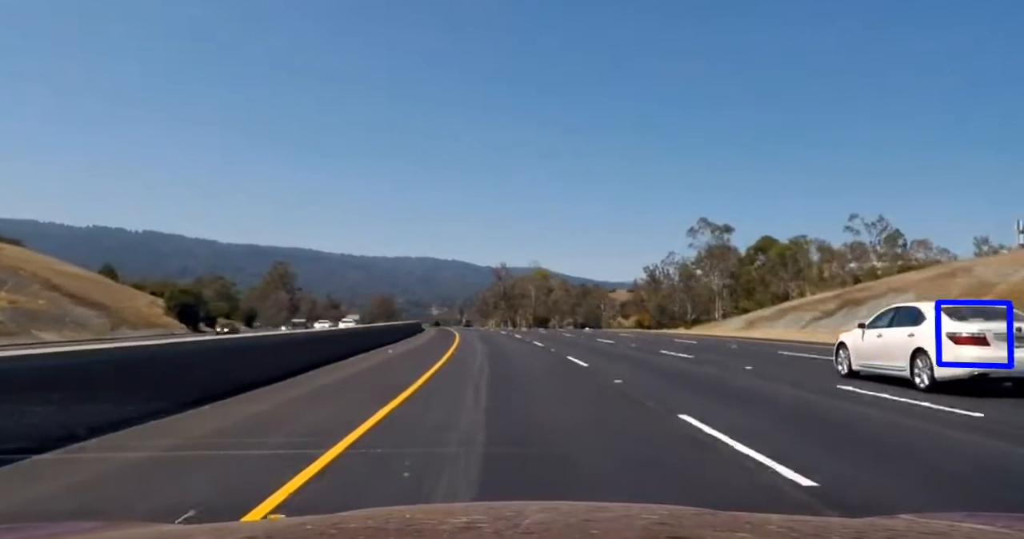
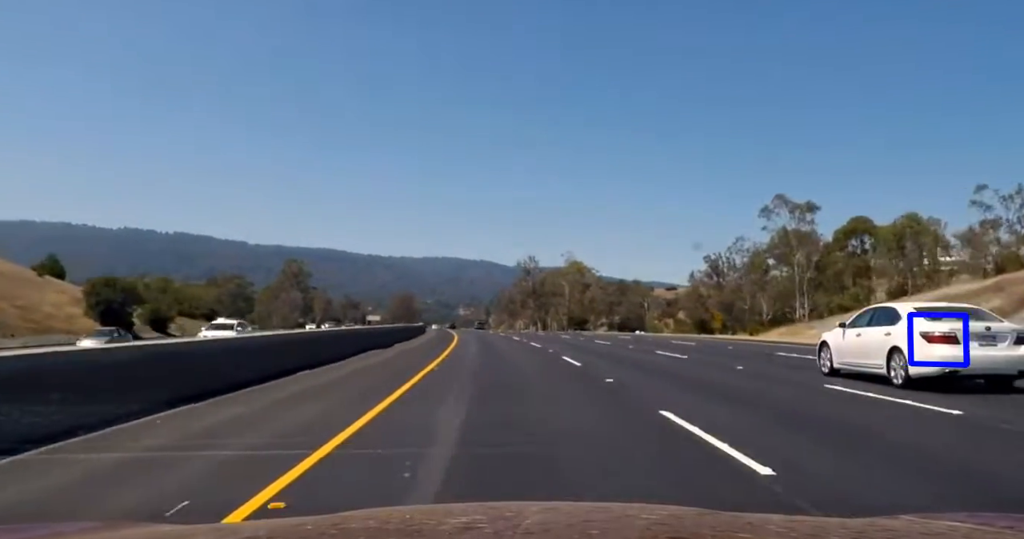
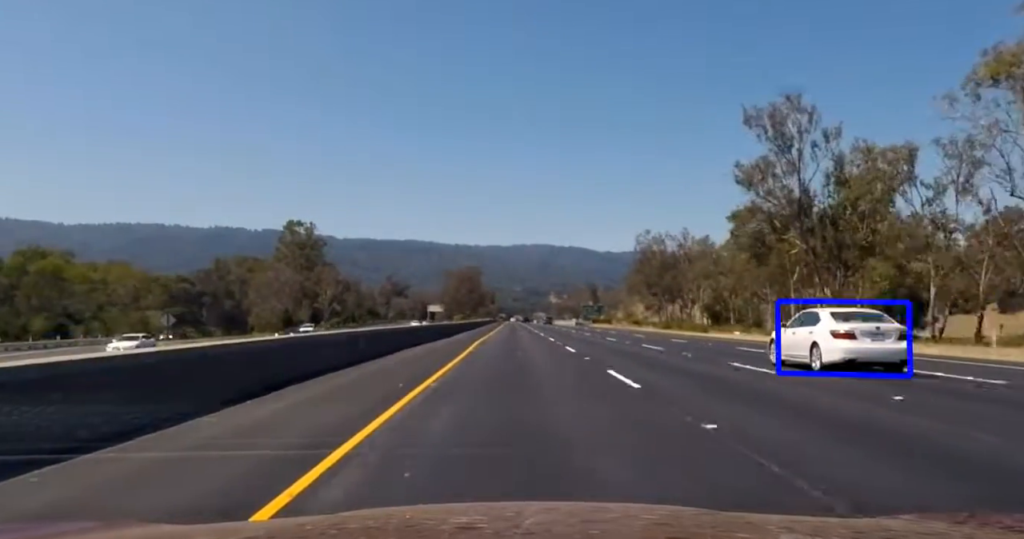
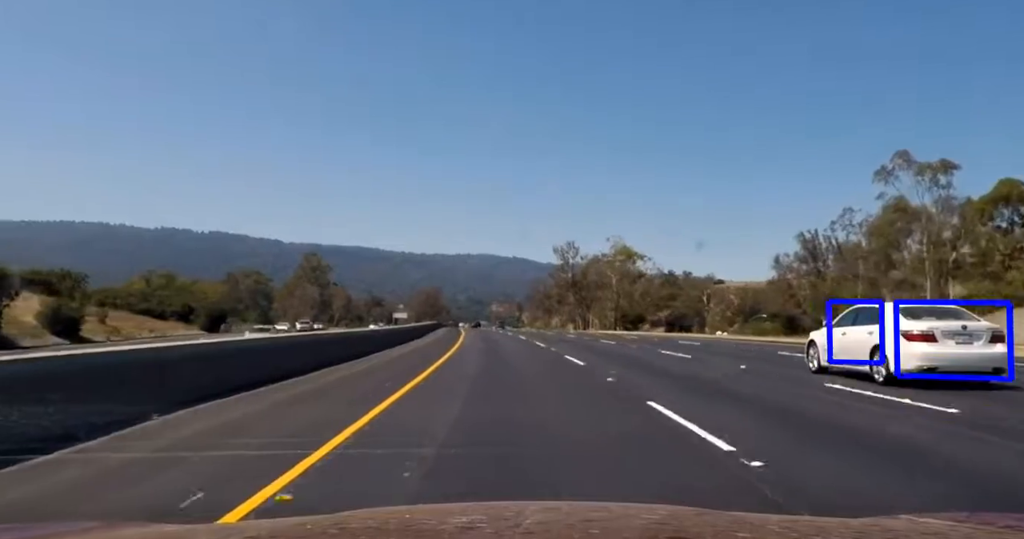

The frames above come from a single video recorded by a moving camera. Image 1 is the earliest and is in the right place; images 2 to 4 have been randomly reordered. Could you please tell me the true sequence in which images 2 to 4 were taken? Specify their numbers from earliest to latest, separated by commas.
2, 4, 3
